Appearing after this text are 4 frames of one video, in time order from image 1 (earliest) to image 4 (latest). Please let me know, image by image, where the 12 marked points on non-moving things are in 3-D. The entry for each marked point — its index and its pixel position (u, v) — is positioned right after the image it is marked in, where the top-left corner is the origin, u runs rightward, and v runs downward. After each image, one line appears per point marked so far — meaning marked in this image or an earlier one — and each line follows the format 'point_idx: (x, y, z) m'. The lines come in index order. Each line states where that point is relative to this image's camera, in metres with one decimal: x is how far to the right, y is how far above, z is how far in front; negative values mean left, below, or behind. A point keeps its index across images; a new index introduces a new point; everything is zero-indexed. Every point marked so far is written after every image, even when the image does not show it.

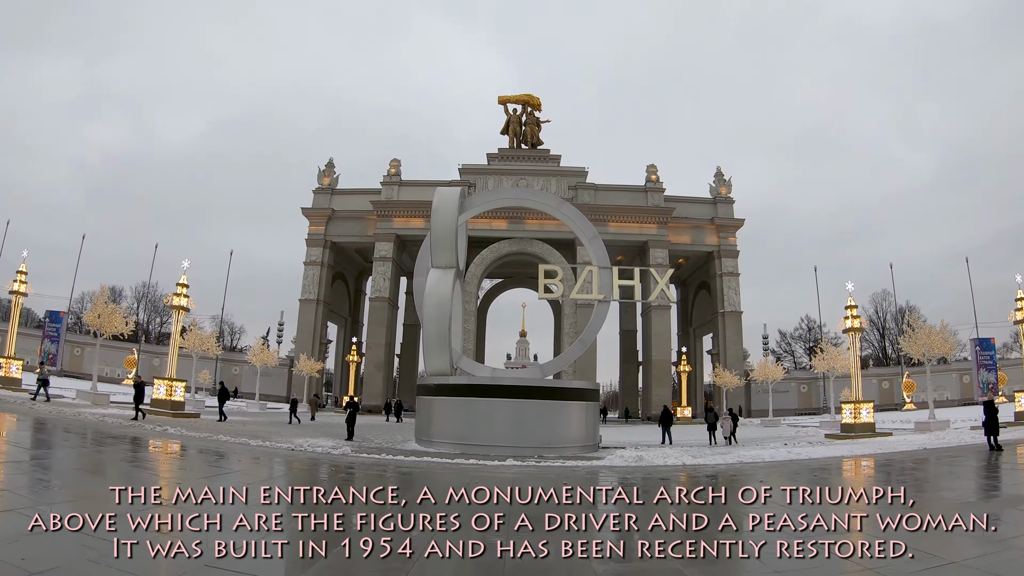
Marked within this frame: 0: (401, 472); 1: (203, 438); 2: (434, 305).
0: (-2.4, -3.6, +11.6) m
1: (-7.9, -3.7, +14.5) m
2: (-2.0, -0.4, +14.5) m
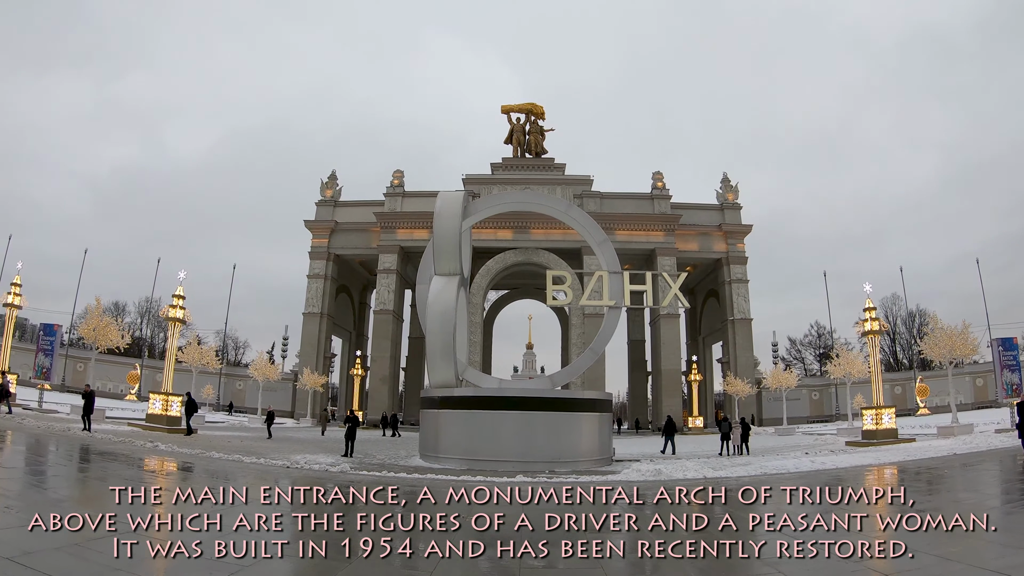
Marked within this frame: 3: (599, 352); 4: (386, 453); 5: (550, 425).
0: (-2.2, -3.8, +11.0) m
1: (-7.6, -4.0, +14.0) m
2: (-1.8, -0.6, +14.0) m
3: (+2.7, -1.9, +17.4) m
4: (-3.5, -4.5, +15.8) m
5: (+0.9, -3.3, +14.0) m
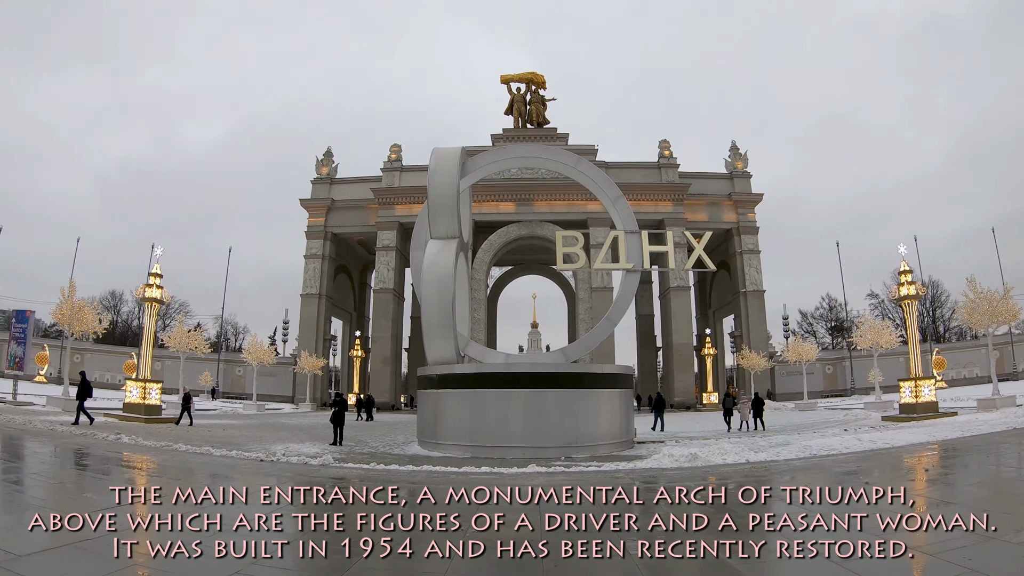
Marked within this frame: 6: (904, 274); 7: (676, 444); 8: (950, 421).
0: (-2.0, -3.2, +9.7) m
1: (-7.5, -3.5, +12.7) m
2: (-1.7, +0.1, +12.6) m
3: (+2.8, -1.0, +16.0) m
4: (-3.3, -3.8, +14.5) m
5: (+1.1, -2.5, +12.7) m
6: (+13.0, +0.4, +19.4) m
7: (+3.6, -3.5, +12.9) m
8: (+11.5, -3.5, +15.4) m
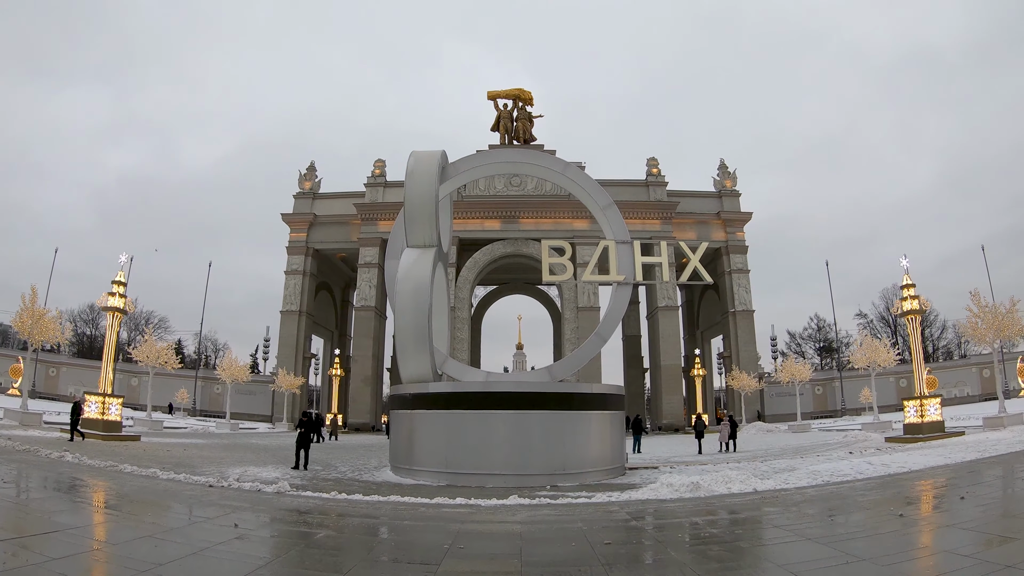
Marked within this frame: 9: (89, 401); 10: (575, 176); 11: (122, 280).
0: (-2.3, -3.3, +8.7) m
1: (-7.8, -3.7, +11.6) m
2: (-2.0, -0.1, +11.7) m
3: (+2.4, -1.4, +15.2) m
4: (-3.7, -4.1, +13.5) m
5: (+0.8, -2.8, +11.7) m
6: (+12.5, -0.1, +18.9) m
7: (+3.3, -3.7, +12.0) m
8: (+11.1, -3.9, +14.7) m
9: (-13.6, -3.8, +18.9) m
10: (+1.5, +2.6, +14.4) m
11: (-12.7, +0.1, +19.1) m
